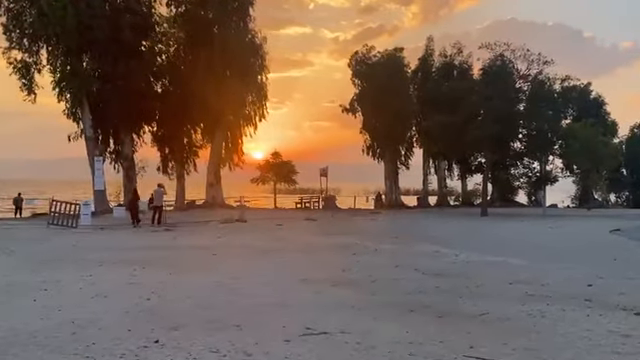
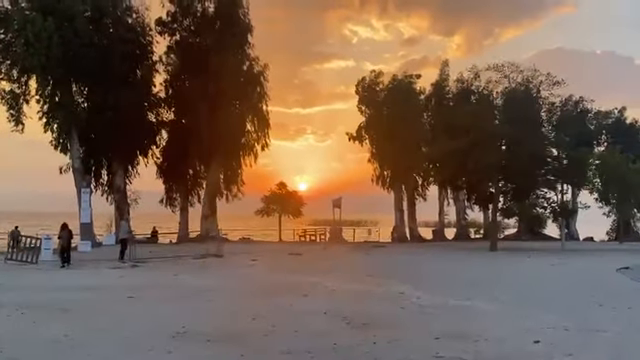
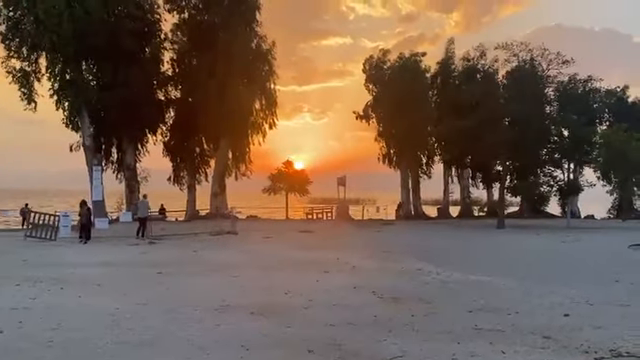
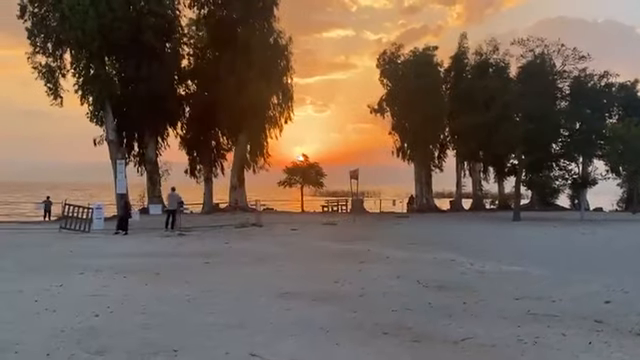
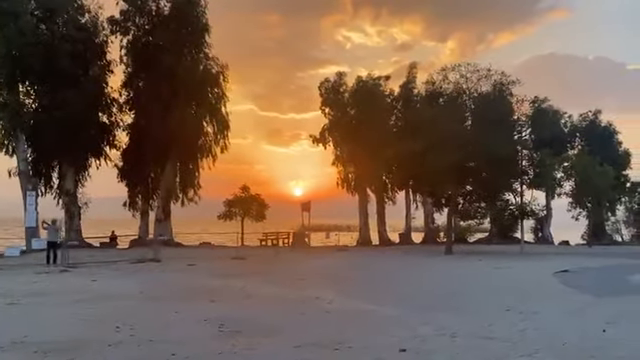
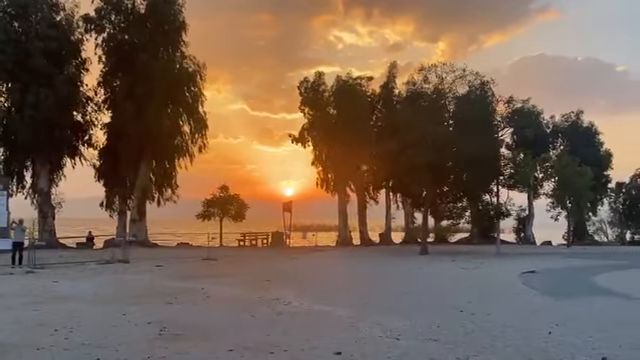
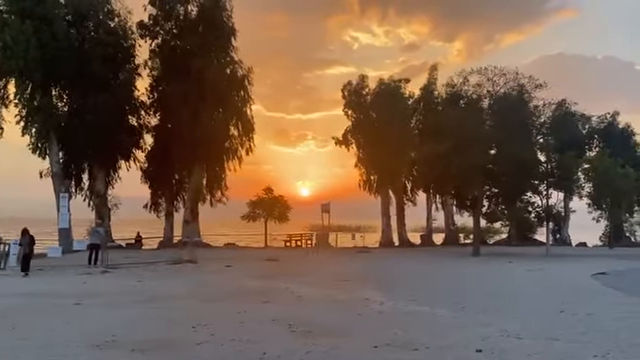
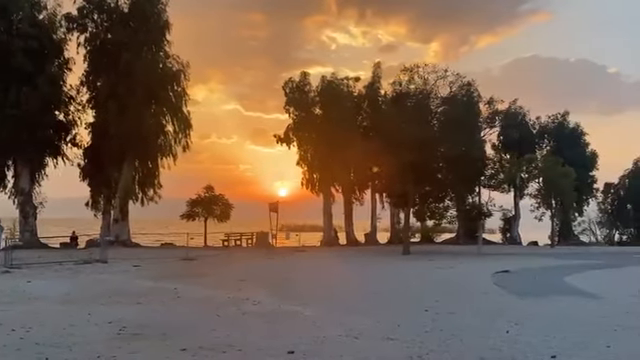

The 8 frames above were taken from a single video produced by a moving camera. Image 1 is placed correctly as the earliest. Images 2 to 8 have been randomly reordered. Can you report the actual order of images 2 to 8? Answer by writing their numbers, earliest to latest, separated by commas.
4, 3, 2, 7, 5, 6, 8
